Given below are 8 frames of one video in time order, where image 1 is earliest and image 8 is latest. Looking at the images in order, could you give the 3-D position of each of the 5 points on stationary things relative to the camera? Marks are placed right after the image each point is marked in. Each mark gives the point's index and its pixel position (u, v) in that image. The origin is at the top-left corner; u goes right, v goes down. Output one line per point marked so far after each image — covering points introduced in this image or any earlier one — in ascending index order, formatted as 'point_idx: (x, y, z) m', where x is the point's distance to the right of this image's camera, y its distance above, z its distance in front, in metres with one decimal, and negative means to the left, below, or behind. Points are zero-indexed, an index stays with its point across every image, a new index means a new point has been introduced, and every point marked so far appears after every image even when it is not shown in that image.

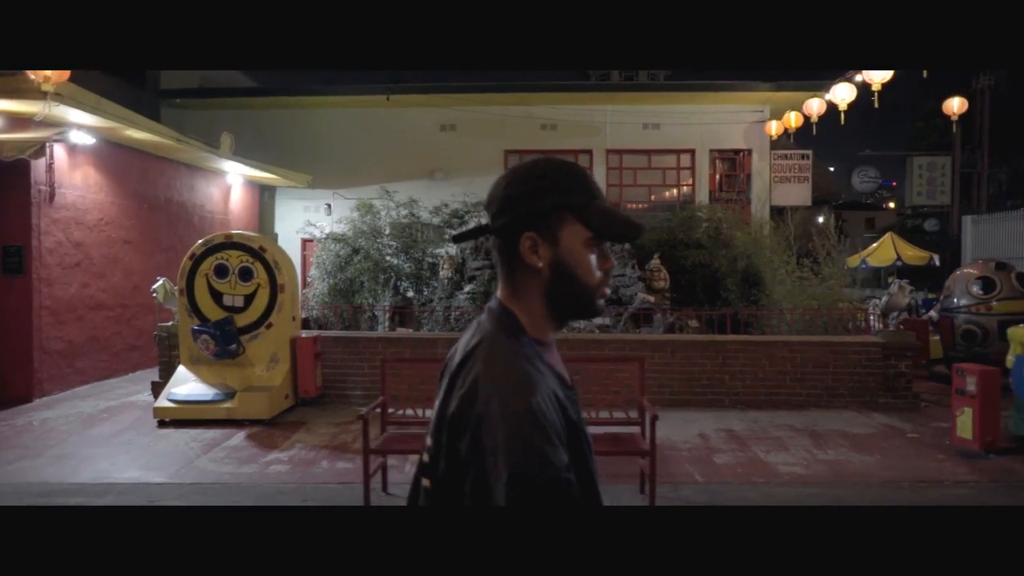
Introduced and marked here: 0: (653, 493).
0: (+1.0, -1.6, +5.3) m
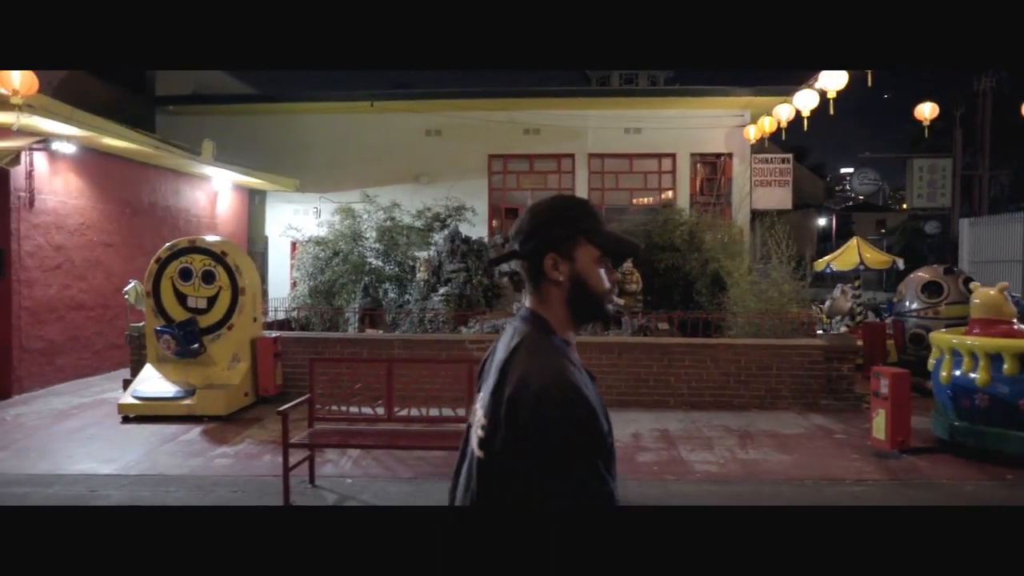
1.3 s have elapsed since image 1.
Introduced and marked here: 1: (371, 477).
0: (+0.3, -1.6, +5.7) m
1: (-1.4, -1.8, +6.6) m
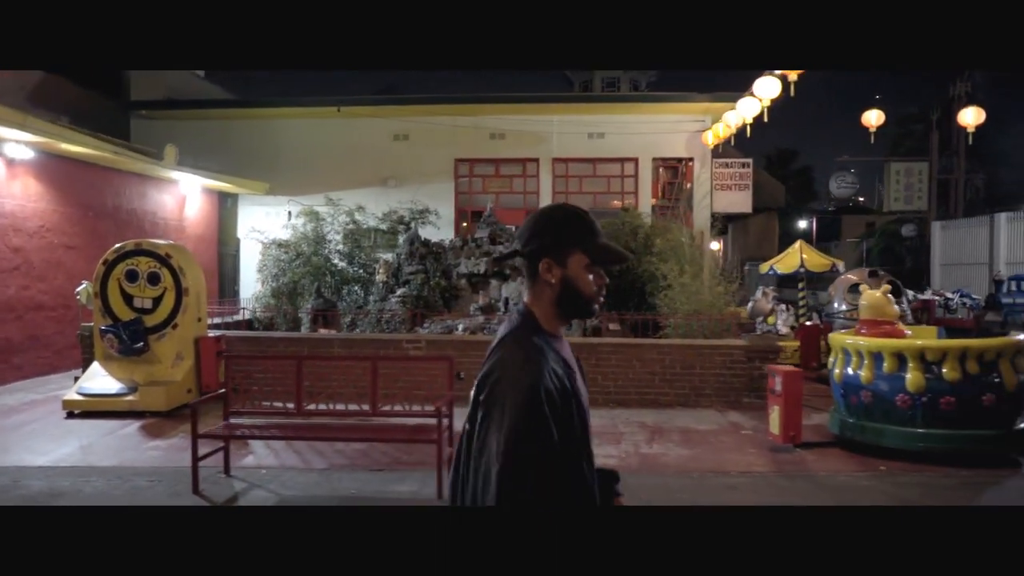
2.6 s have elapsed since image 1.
0: (-0.7, -1.6, +6.0) m
1: (-2.3, -1.8, +6.9) m
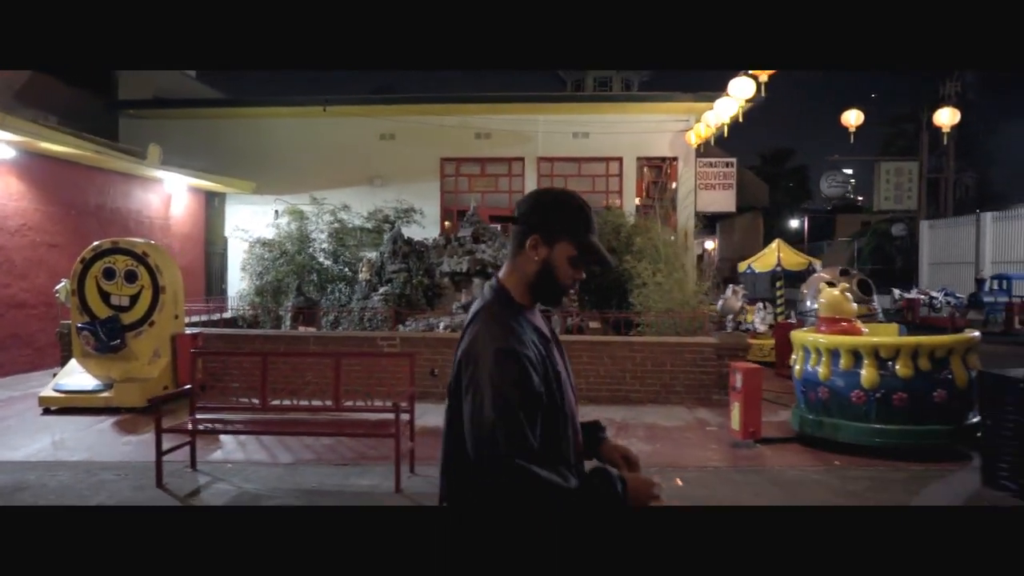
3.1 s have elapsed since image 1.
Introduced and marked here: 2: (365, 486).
0: (-1.0, -1.6, +6.1) m
1: (-2.6, -1.7, +7.1) m
2: (-1.3, -1.8, +6.4) m
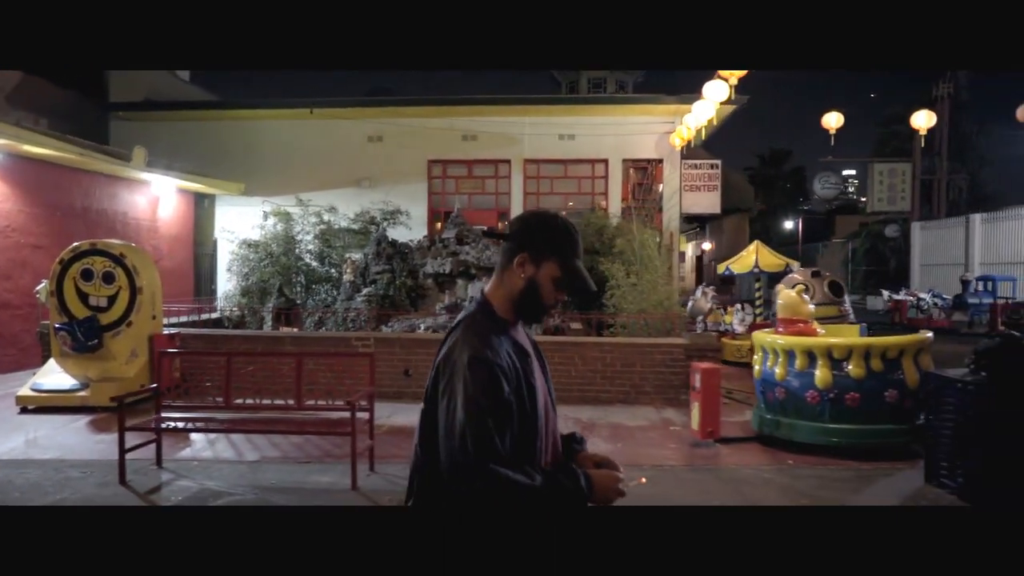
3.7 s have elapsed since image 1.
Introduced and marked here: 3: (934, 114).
0: (-1.4, -1.6, +6.3) m
1: (-3.0, -1.8, +7.2) m
2: (-1.7, -1.8, +6.5) m
3: (+7.8, +3.2, +13.0) m
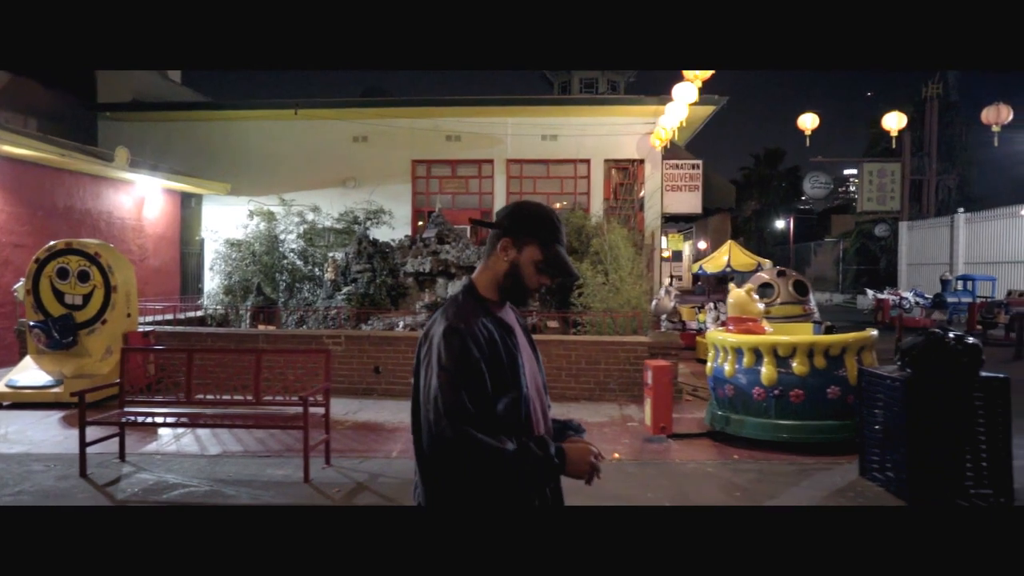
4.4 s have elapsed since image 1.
0: (-1.9, -1.6, +6.5) m
1: (-3.5, -1.7, +7.4) m
2: (-2.2, -1.8, +6.7) m
3: (+7.3, +3.2, +13.2) m
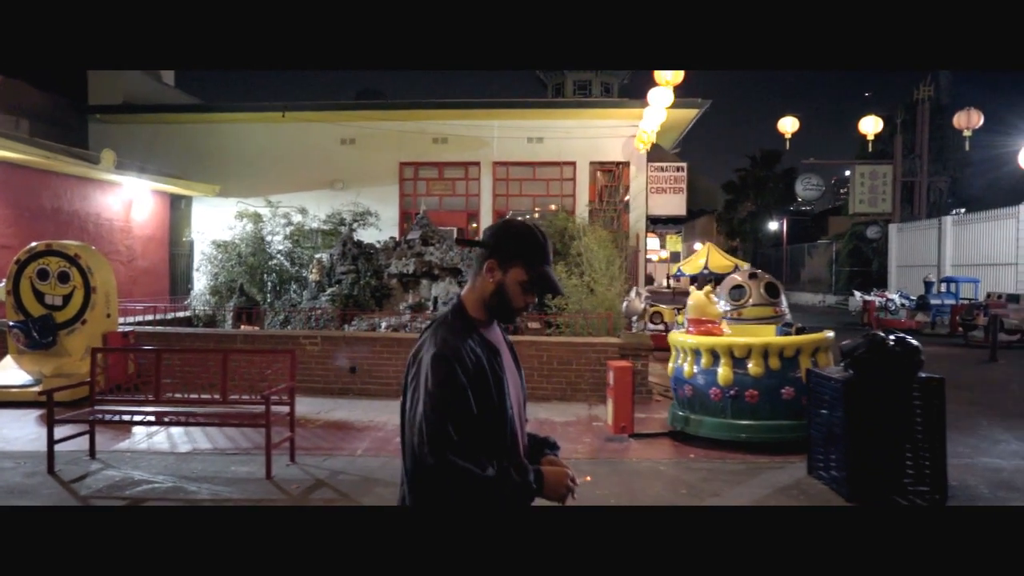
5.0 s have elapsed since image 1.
0: (-2.3, -1.6, +6.6) m
1: (-3.9, -1.8, +7.5) m
2: (-2.6, -1.8, +6.8) m
3: (+7.0, +3.2, +13.3) m
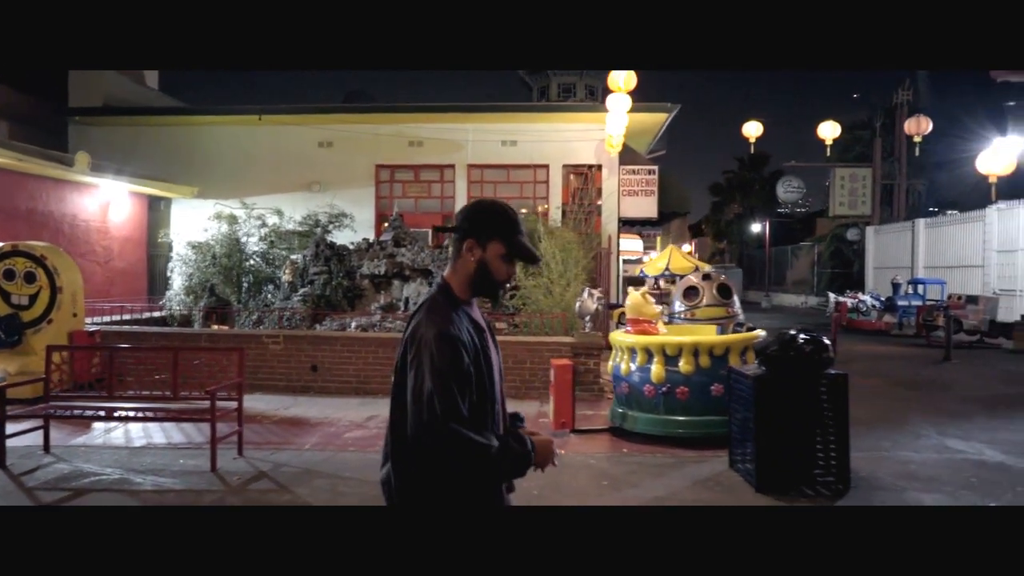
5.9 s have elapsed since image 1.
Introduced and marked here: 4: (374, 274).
0: (-2.9, -1.6, +6.9) m
1: (-4.5, -1.8, +7.8) m
2: (-3.2, -1.8, +7.1) m
3: (+6.3, +3.1, +13.6) m
4: (-3.1, +0.3, +15.8) m
